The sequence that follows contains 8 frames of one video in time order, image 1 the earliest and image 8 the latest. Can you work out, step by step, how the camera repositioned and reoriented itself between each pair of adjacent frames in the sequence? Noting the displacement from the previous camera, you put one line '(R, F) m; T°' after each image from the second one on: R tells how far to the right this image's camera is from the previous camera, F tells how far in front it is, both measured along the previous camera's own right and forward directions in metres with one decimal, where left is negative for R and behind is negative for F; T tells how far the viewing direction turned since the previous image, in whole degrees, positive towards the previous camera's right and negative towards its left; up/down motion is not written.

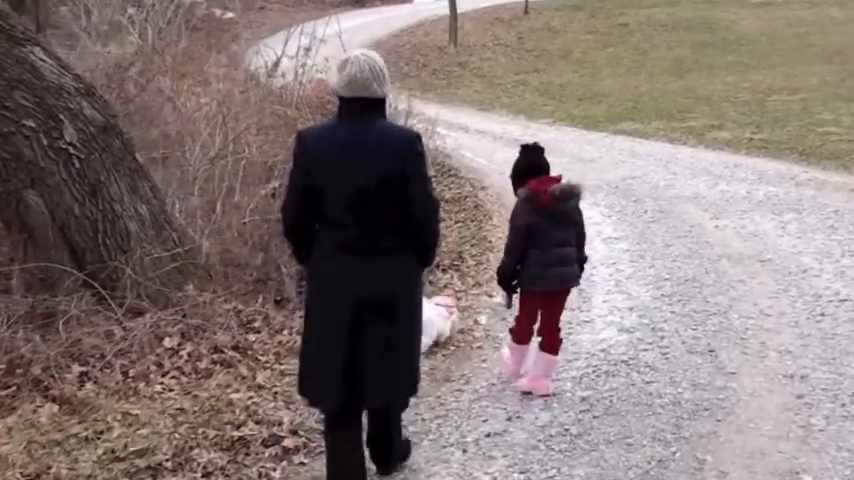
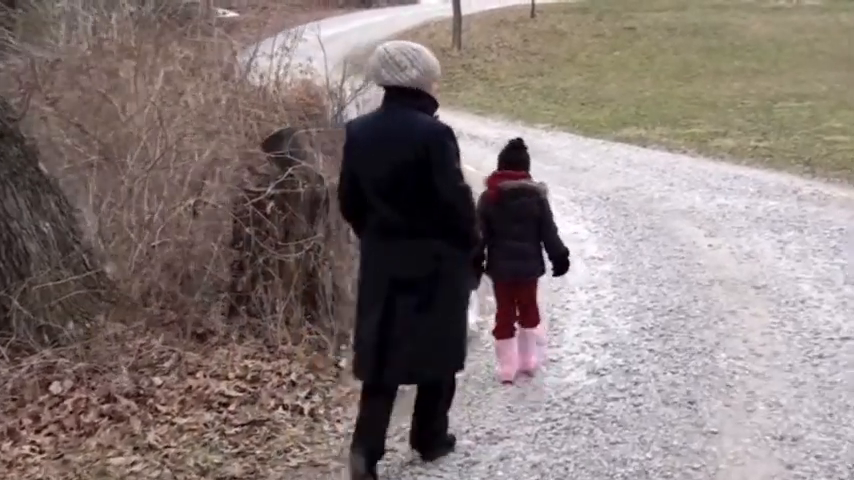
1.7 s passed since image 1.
(+0.4, +0.8) m; -1°
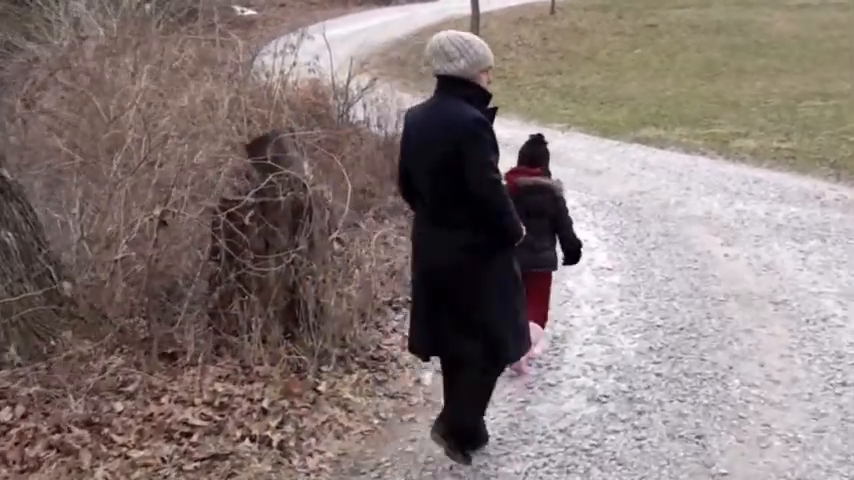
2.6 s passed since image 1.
(+0.2, +0.5) m; -1°
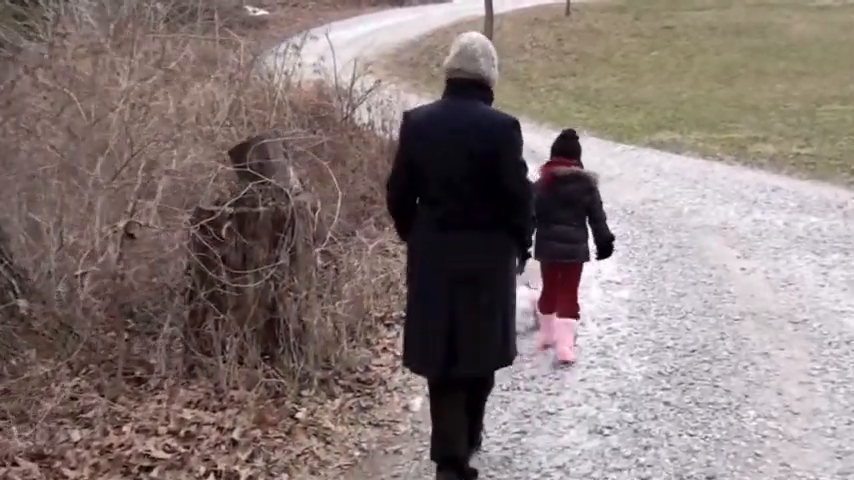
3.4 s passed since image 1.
(+0.2, +0.4) m; -1°
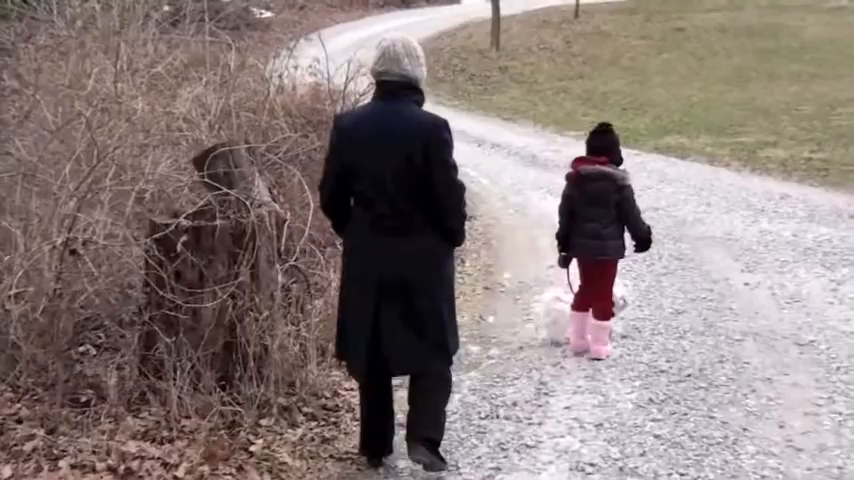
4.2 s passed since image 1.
(+0.2, +0.4) m; -1°
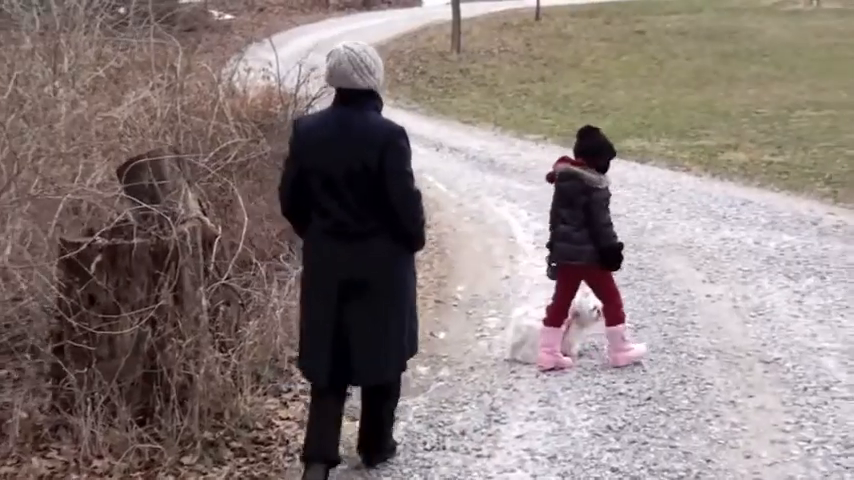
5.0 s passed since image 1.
(+0.1, +0.4) m; +2°
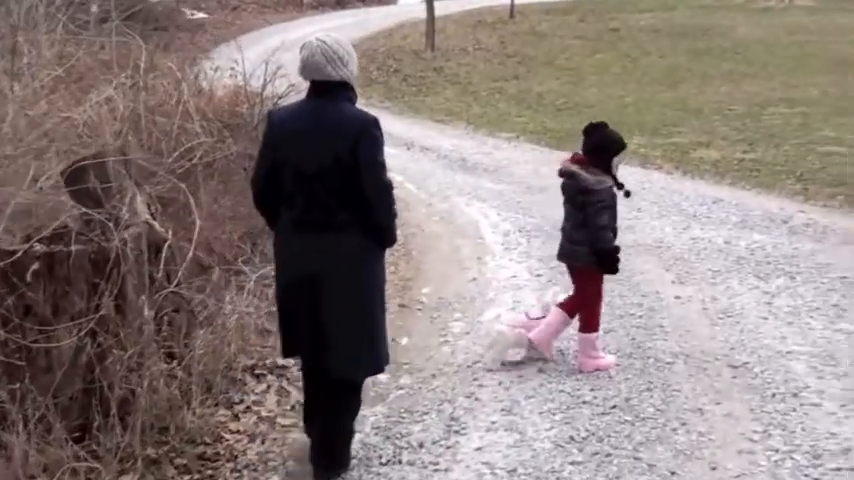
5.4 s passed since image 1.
(+0.1, +0.2) m; +1°
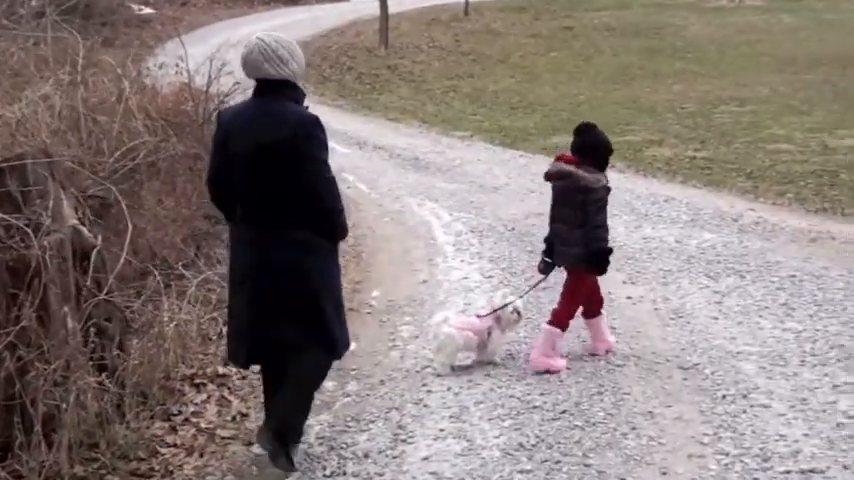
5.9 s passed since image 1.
(+0.1, +0.1) m; +3°
